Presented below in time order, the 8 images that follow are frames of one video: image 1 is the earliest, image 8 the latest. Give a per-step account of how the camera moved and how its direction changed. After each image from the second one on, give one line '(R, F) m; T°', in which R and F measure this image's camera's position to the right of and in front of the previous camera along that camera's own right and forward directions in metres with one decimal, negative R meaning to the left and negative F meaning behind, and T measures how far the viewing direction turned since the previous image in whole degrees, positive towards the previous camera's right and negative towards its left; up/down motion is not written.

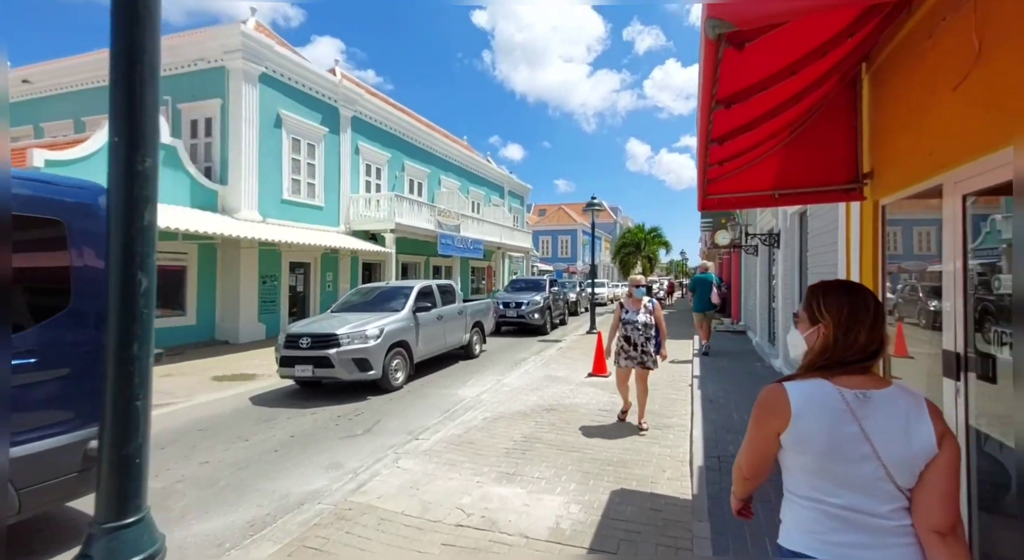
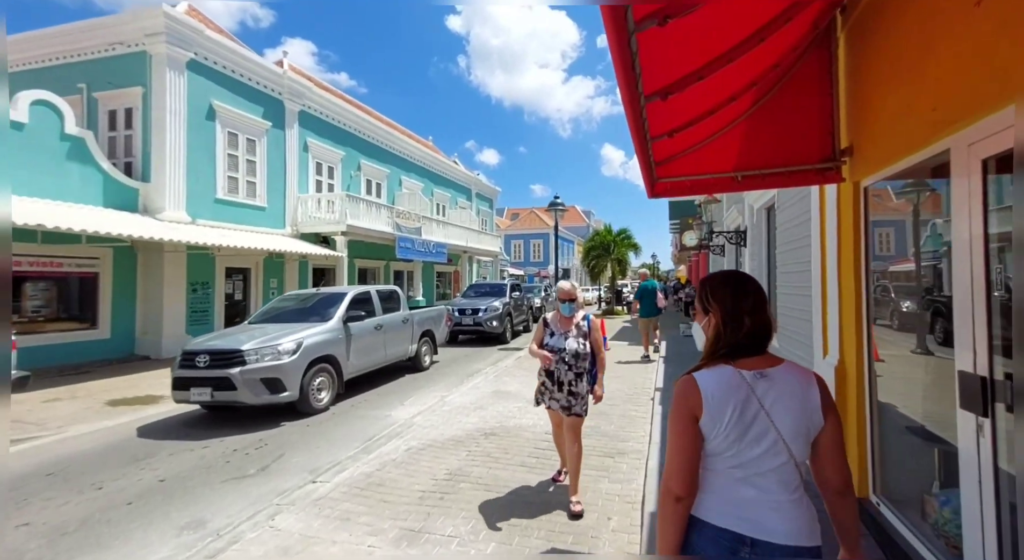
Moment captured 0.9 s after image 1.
(+0.5, +0.9) m; +3°
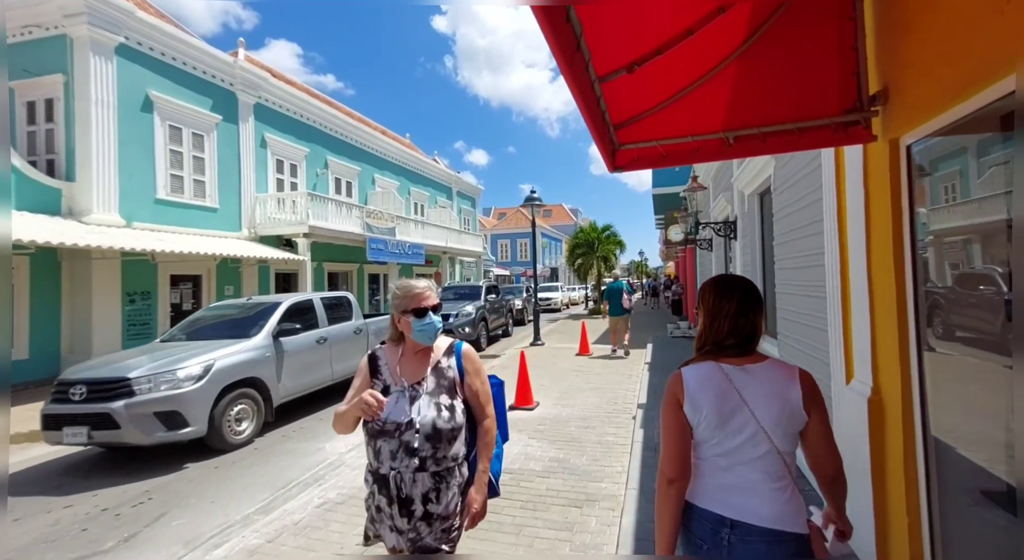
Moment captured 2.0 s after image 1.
(+0.4, +1.0) m; +1°
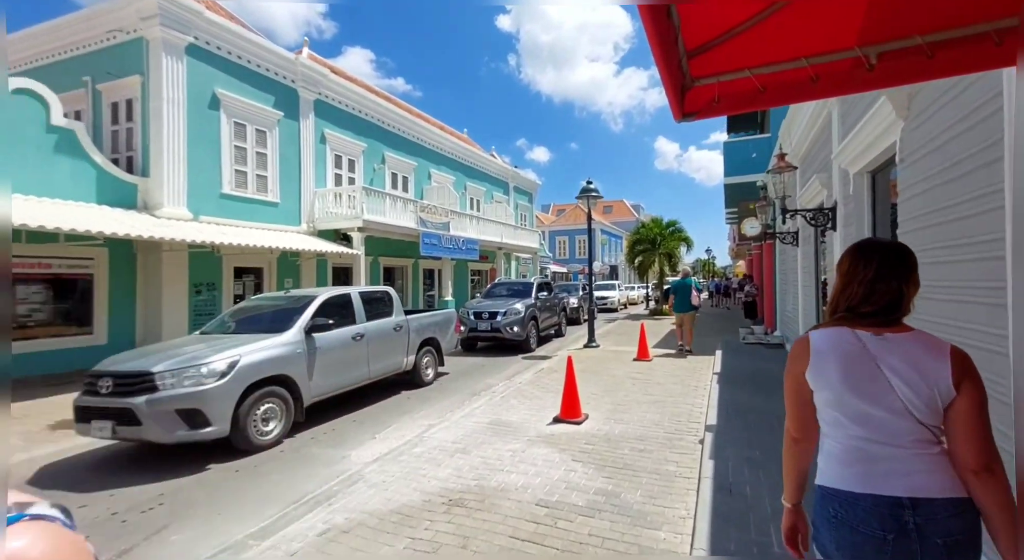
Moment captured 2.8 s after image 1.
(+0.1, +0.7) m; -7°
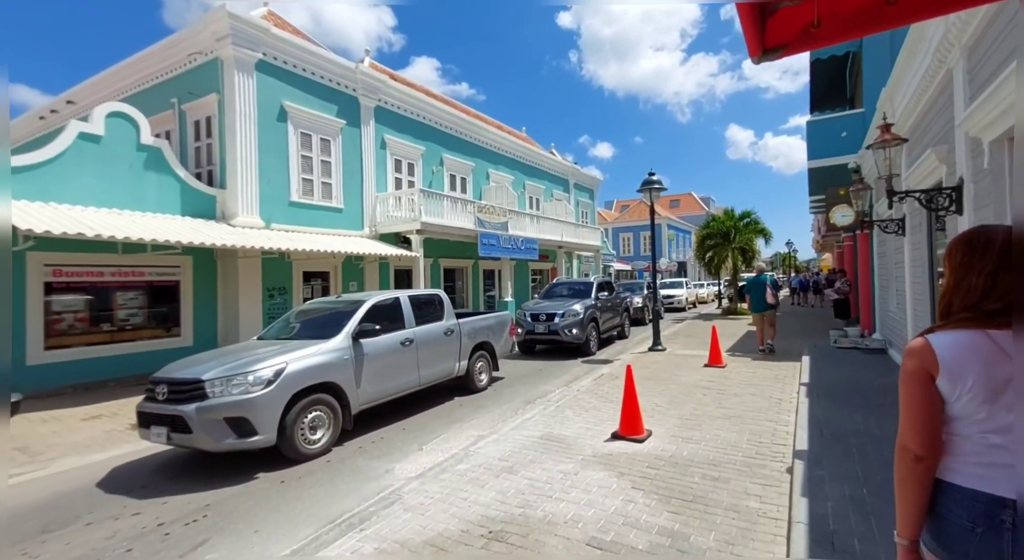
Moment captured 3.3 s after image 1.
(+0.1, +0.5) m; -7°
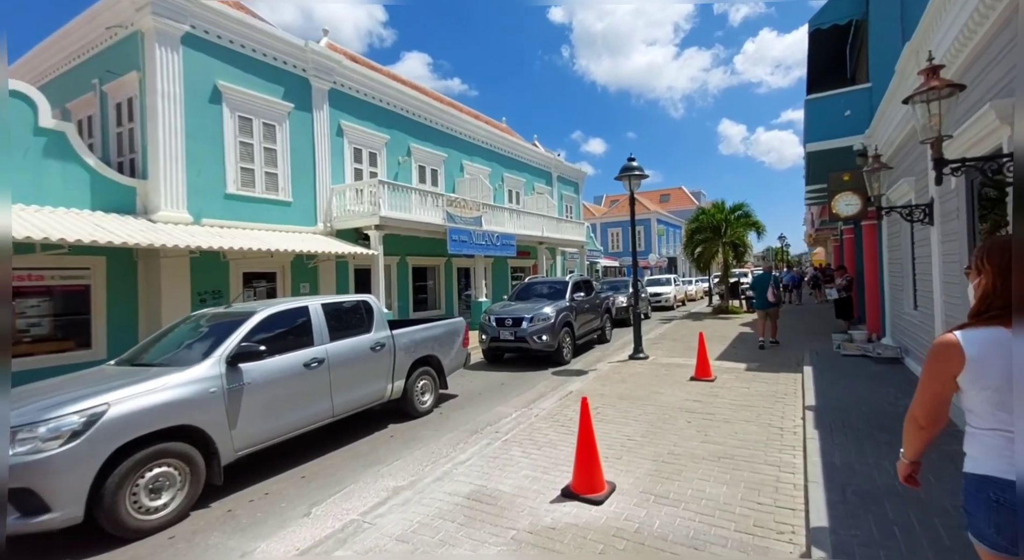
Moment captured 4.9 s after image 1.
(+0.6, +1.4) m; +1°
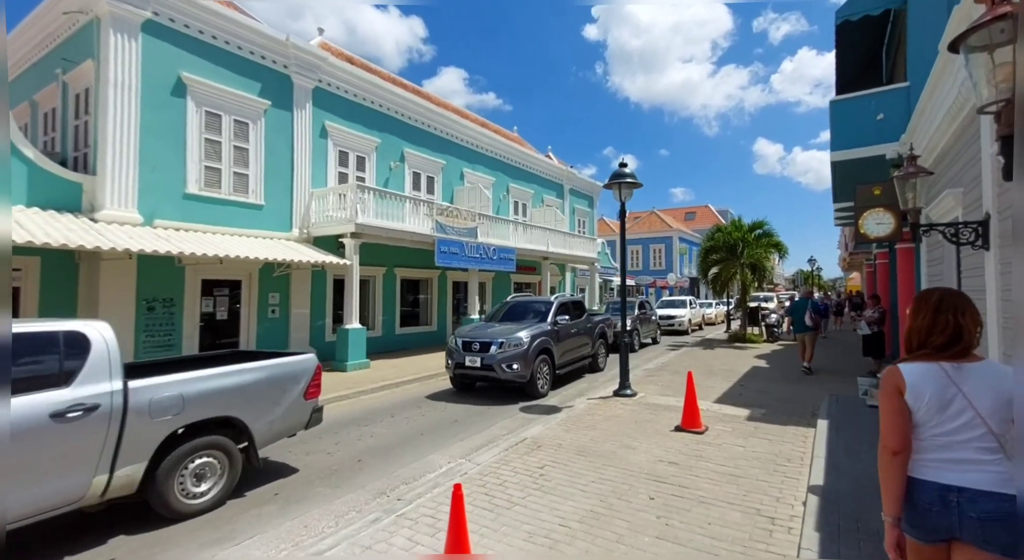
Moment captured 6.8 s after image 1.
(+1.0, +1.3) m; -3°
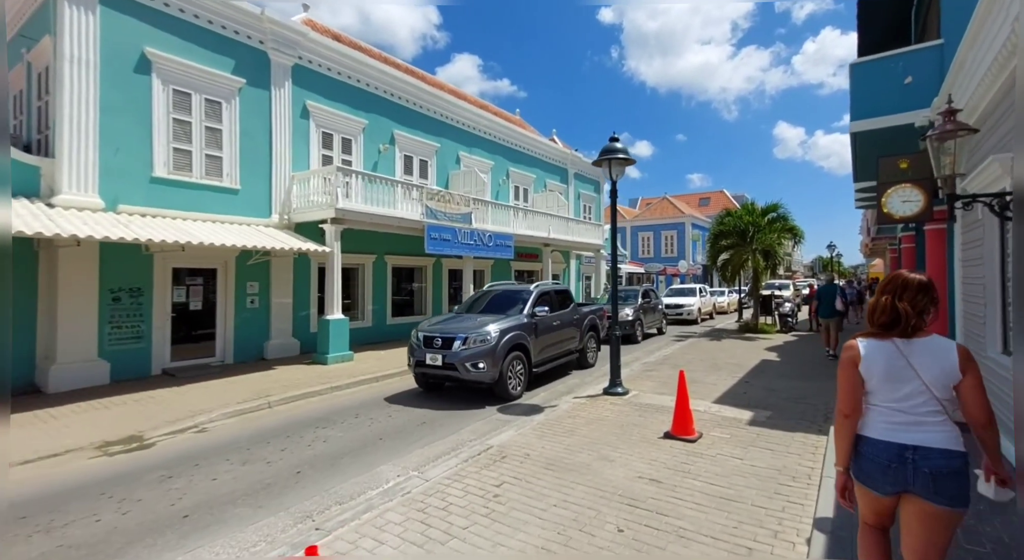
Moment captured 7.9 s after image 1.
(+0.6, +0.8) m; -2°
